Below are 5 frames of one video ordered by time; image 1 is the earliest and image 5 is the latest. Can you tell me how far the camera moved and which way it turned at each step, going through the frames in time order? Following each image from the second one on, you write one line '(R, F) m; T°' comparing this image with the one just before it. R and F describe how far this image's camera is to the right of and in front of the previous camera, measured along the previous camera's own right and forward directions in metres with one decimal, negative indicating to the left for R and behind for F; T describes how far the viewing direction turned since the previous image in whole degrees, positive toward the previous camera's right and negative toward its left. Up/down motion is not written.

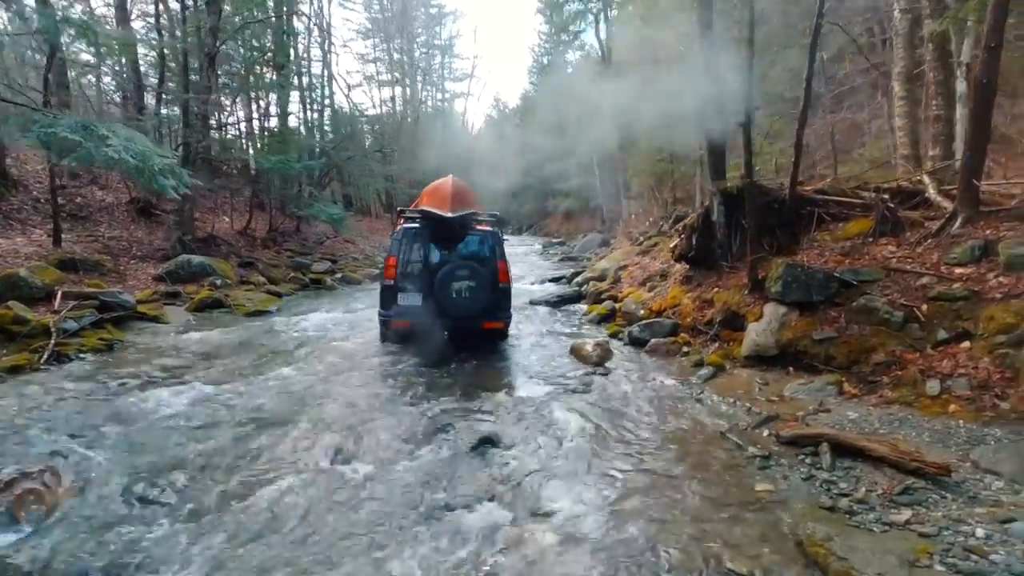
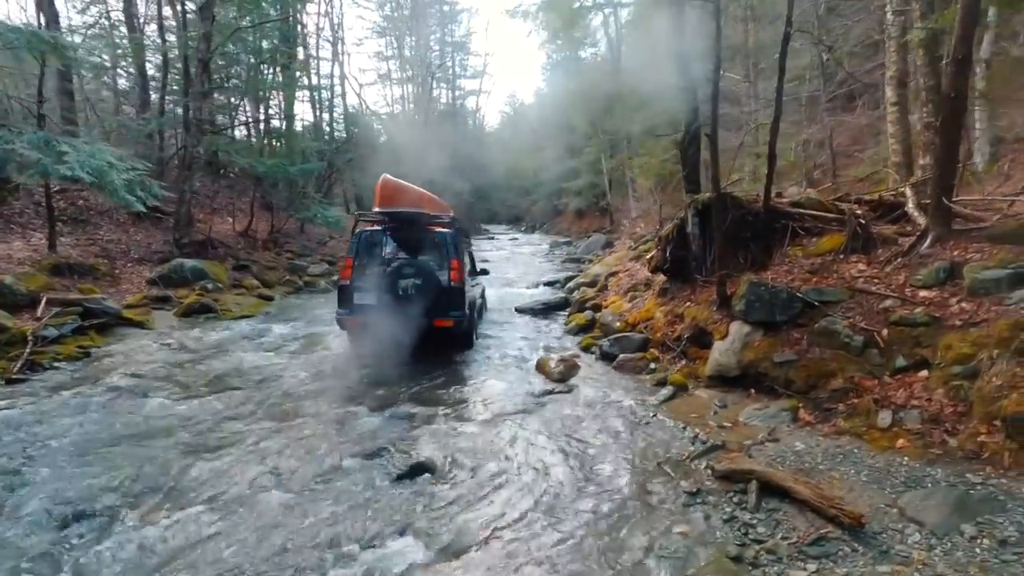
(+0.8, +0.1) m; -2°
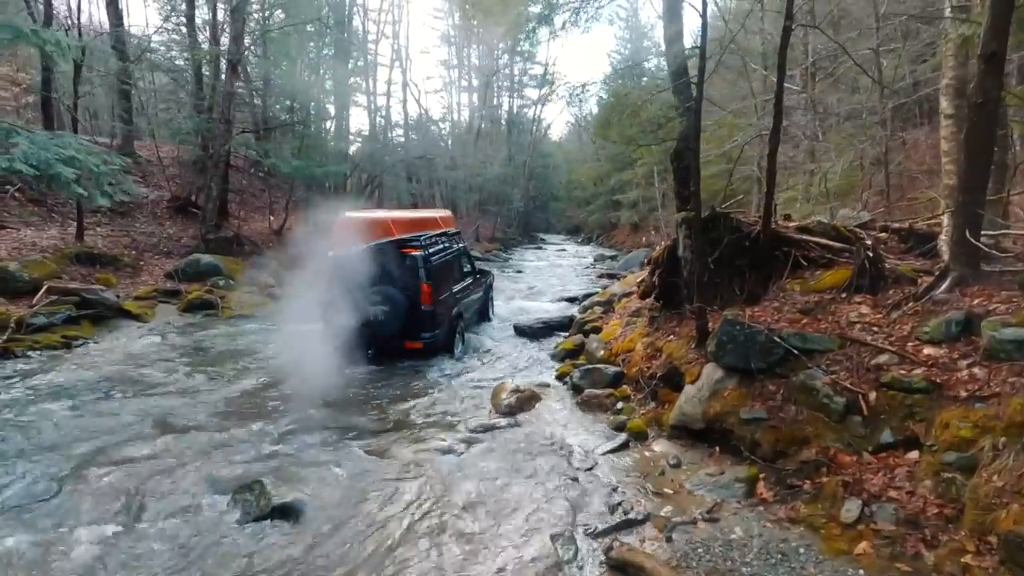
(+1.5, +0.8) m; -7°
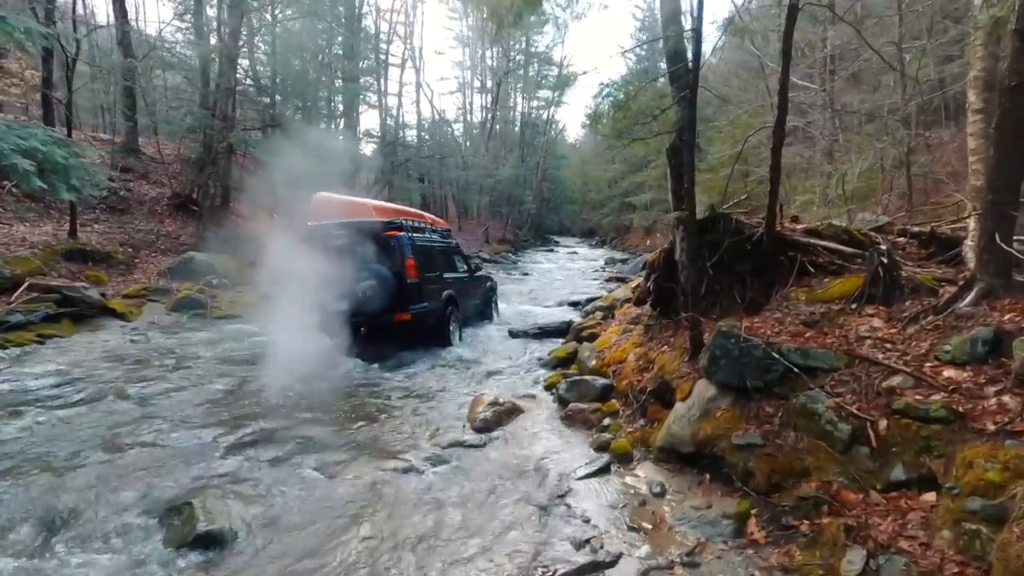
(+0.5, +0.5) m; -2°
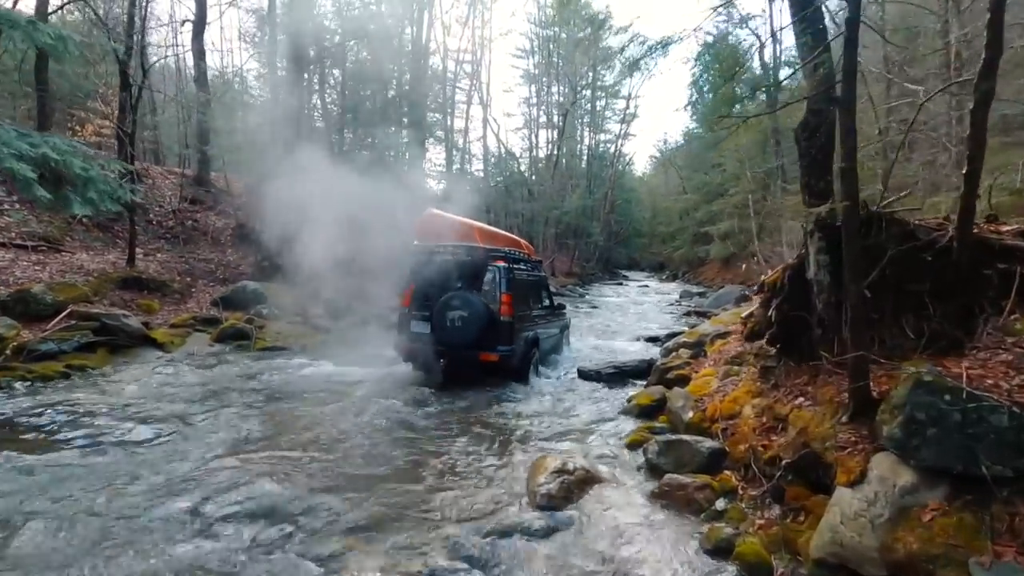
(-0.1, +1.6) m; -7°
